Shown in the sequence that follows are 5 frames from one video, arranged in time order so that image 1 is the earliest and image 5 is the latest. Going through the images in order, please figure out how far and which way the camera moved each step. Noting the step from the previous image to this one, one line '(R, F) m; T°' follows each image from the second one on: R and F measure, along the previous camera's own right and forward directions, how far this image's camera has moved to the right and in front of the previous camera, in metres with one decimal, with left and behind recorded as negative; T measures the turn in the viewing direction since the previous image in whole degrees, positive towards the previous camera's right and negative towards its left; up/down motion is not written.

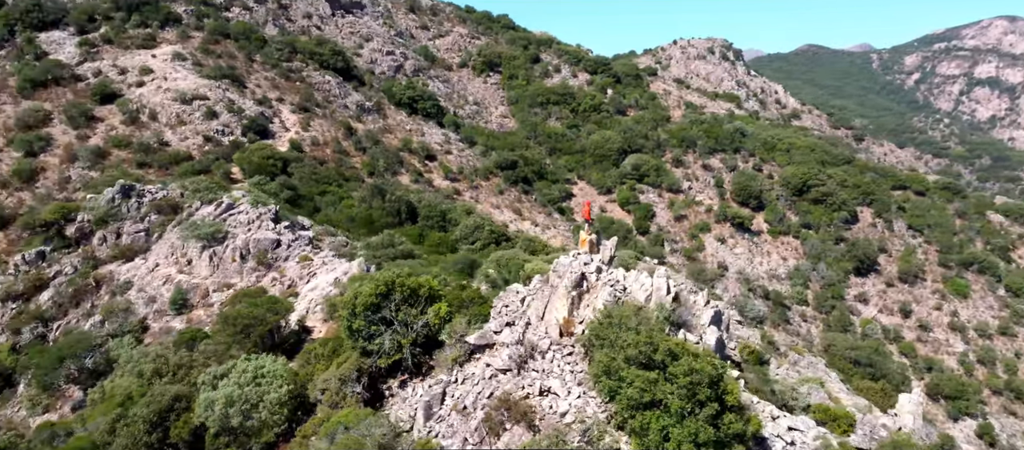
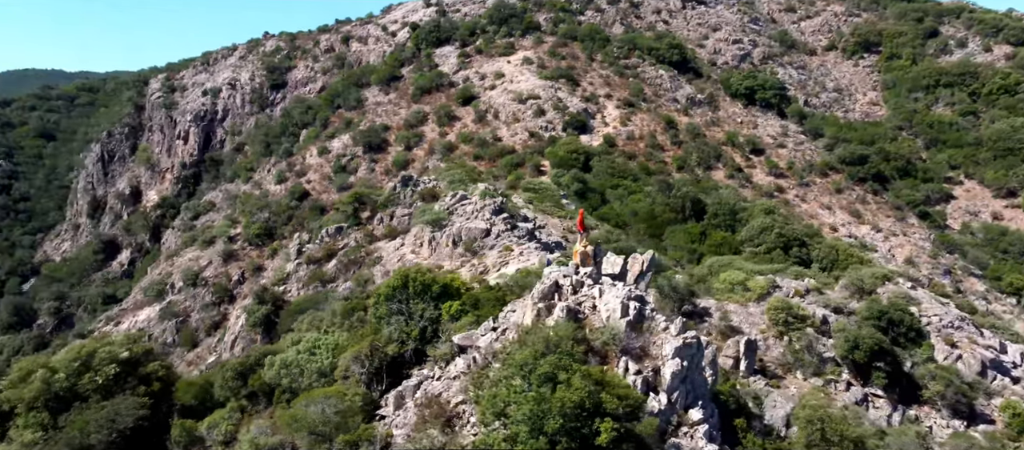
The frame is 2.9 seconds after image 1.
(+5.4, +1.4) m; -33°
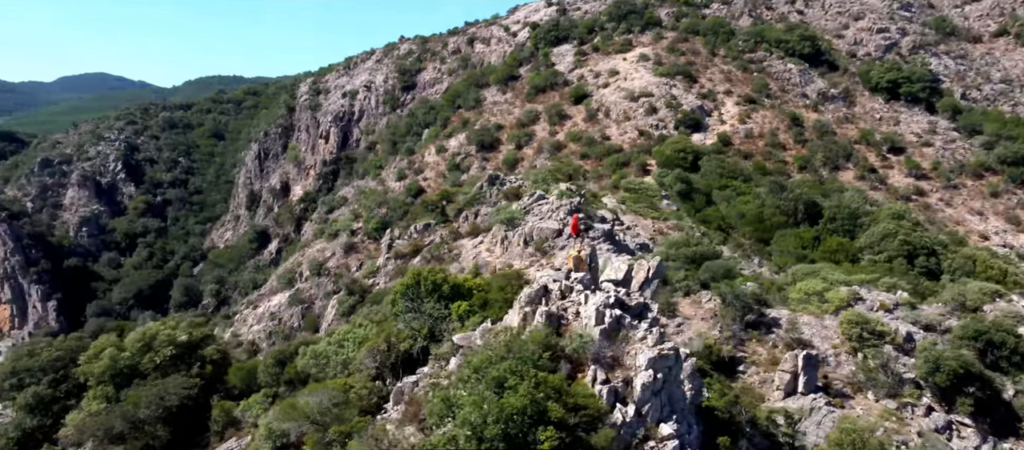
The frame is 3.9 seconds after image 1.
(+2.0, +0.2) m; -11°
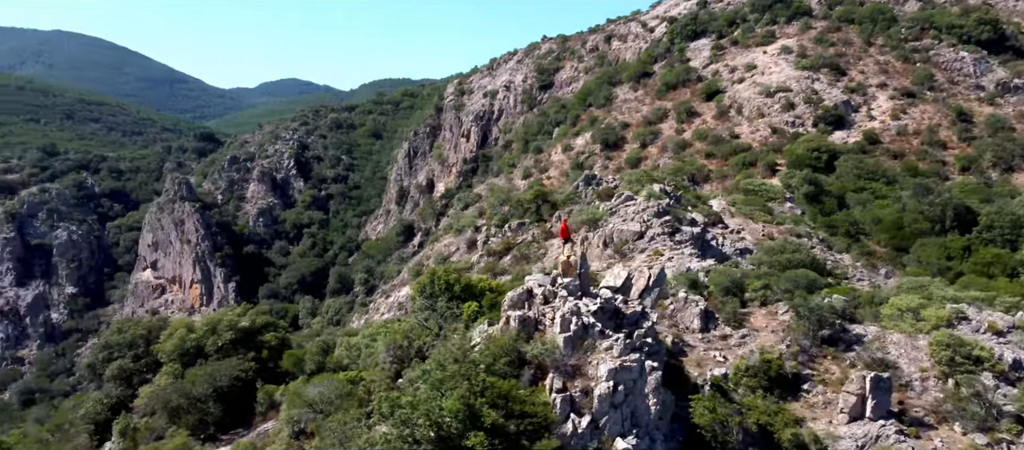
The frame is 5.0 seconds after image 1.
(+2.2, +0.3) m; -13°
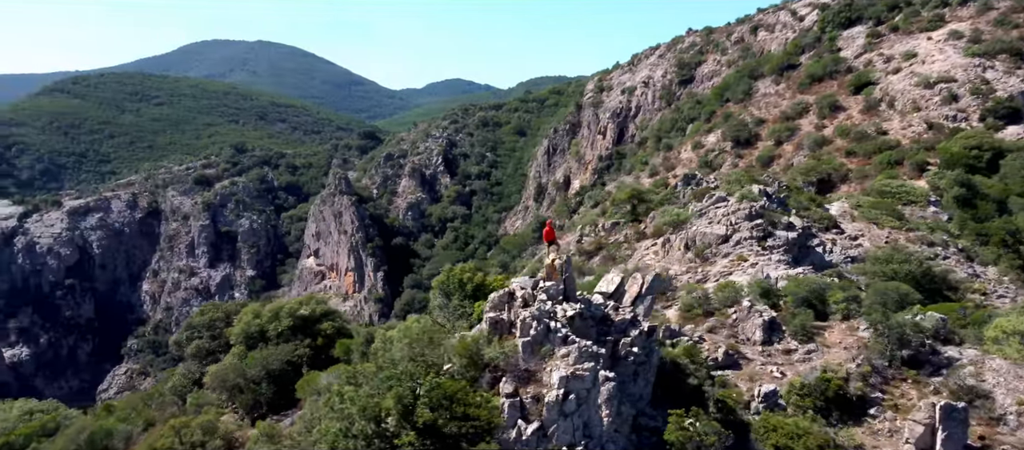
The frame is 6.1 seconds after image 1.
(+2.2, +0.3) m; -13°
